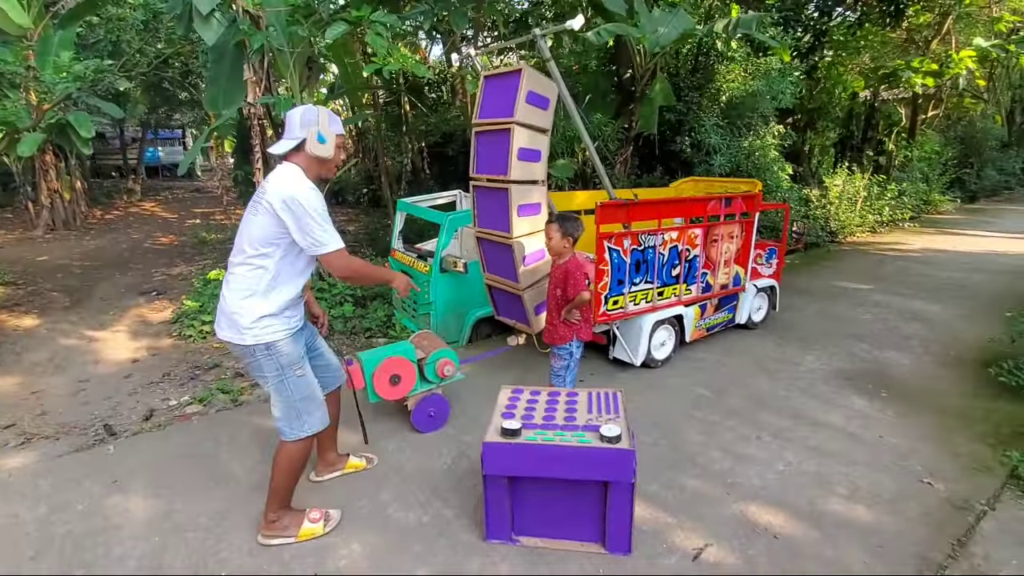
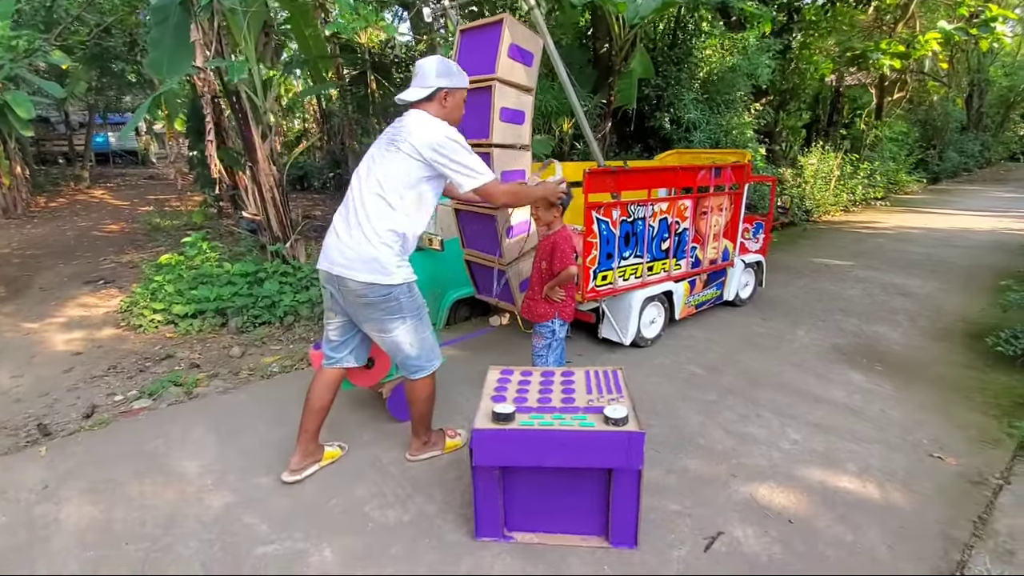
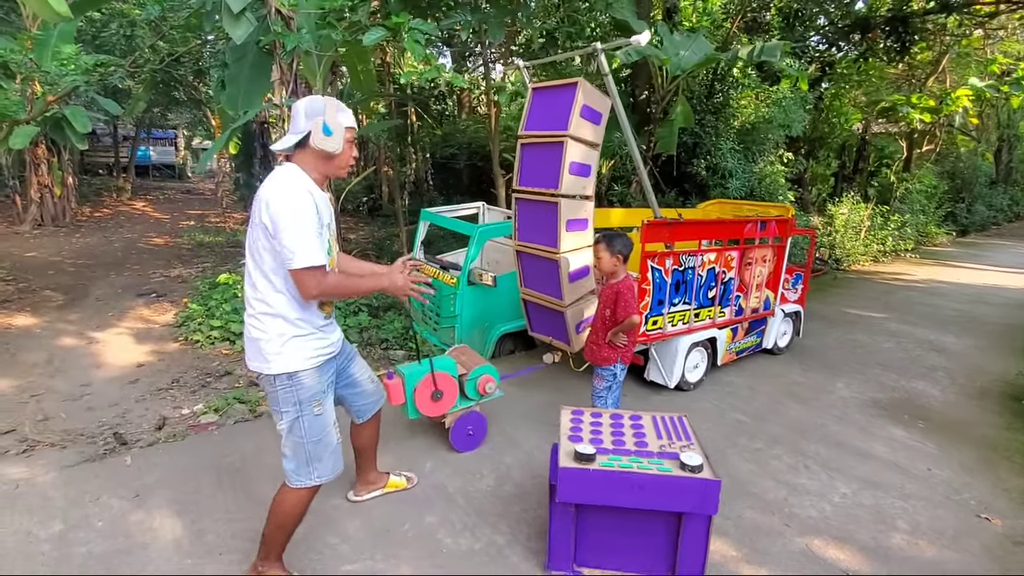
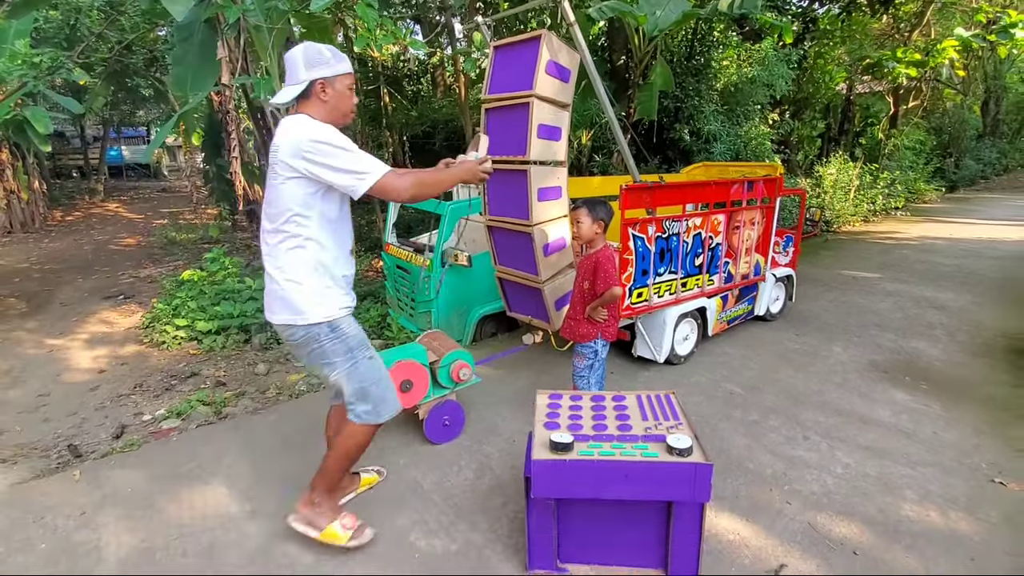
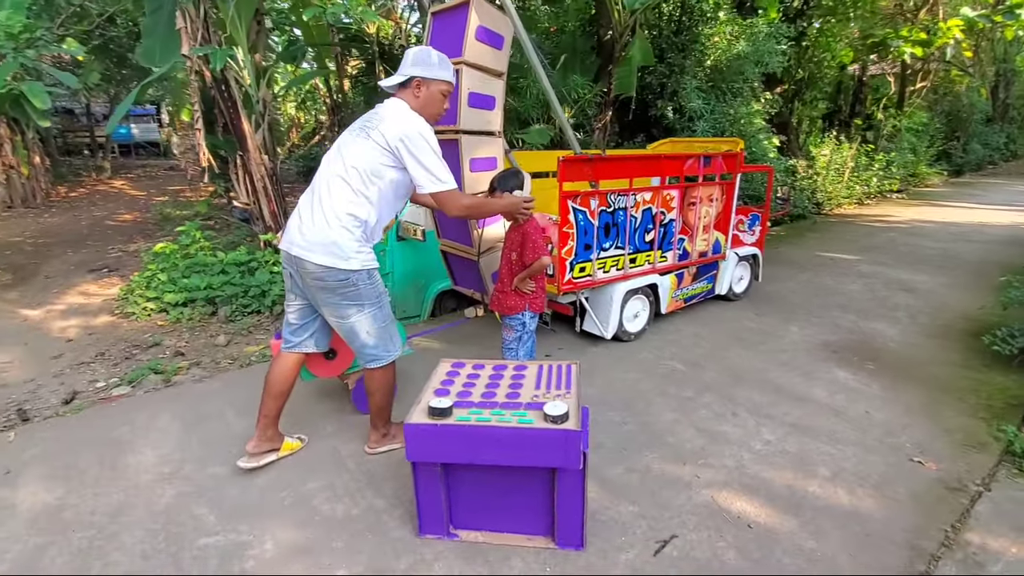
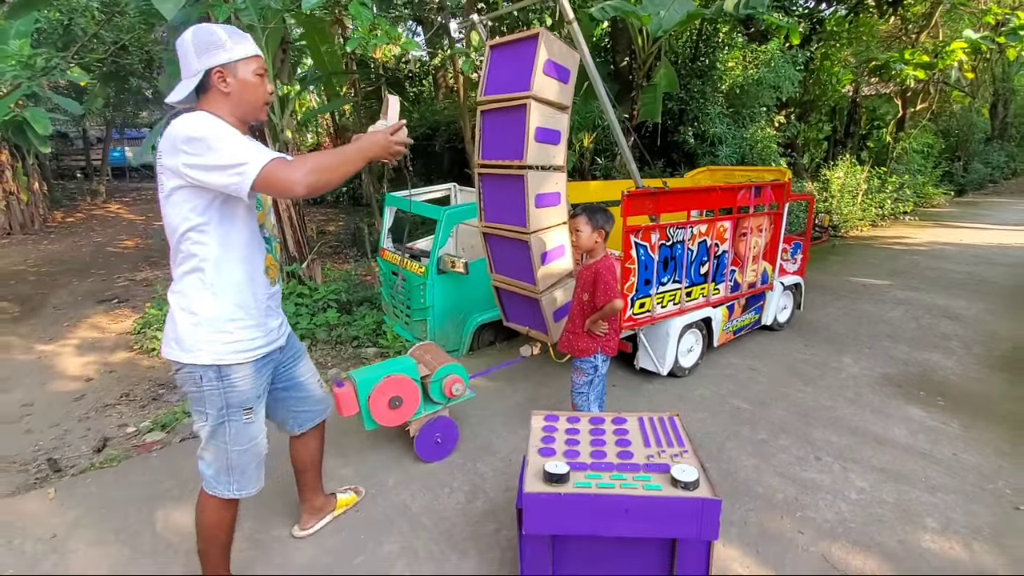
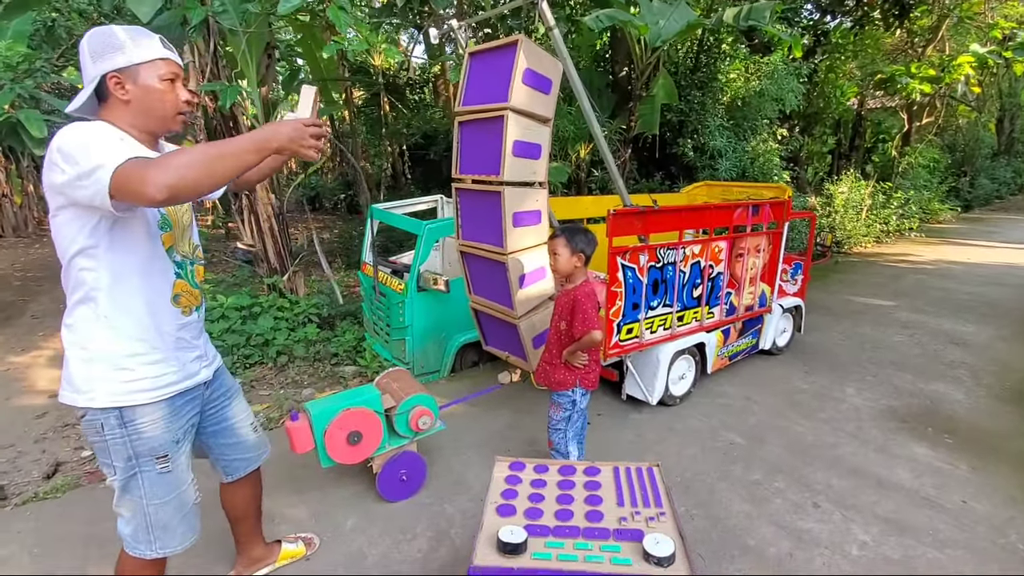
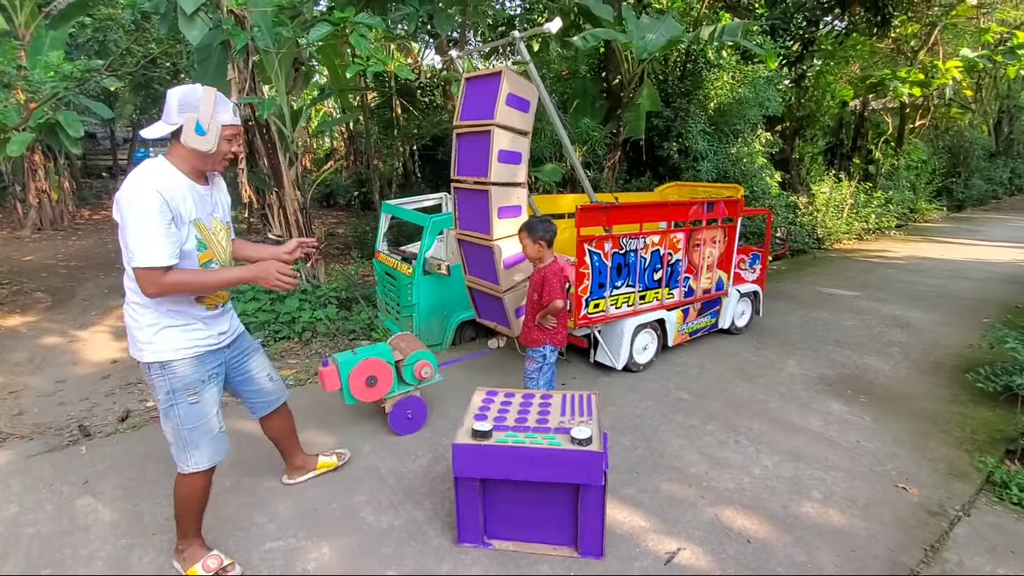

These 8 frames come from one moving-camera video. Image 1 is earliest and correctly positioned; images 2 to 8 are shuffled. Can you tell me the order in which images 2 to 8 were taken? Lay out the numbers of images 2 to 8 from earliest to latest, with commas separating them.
8, 3, 7, 6, 4, 2, 5
